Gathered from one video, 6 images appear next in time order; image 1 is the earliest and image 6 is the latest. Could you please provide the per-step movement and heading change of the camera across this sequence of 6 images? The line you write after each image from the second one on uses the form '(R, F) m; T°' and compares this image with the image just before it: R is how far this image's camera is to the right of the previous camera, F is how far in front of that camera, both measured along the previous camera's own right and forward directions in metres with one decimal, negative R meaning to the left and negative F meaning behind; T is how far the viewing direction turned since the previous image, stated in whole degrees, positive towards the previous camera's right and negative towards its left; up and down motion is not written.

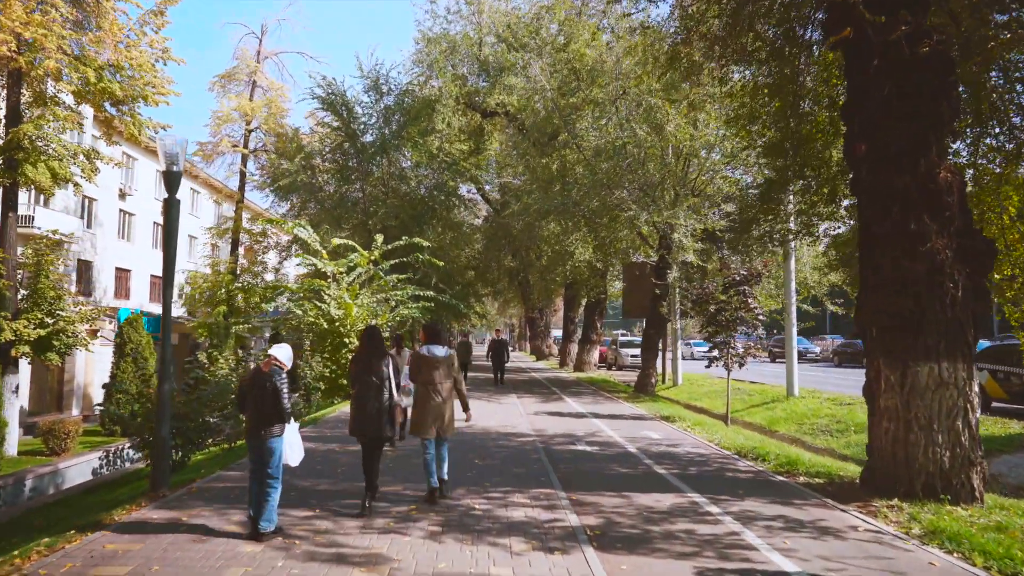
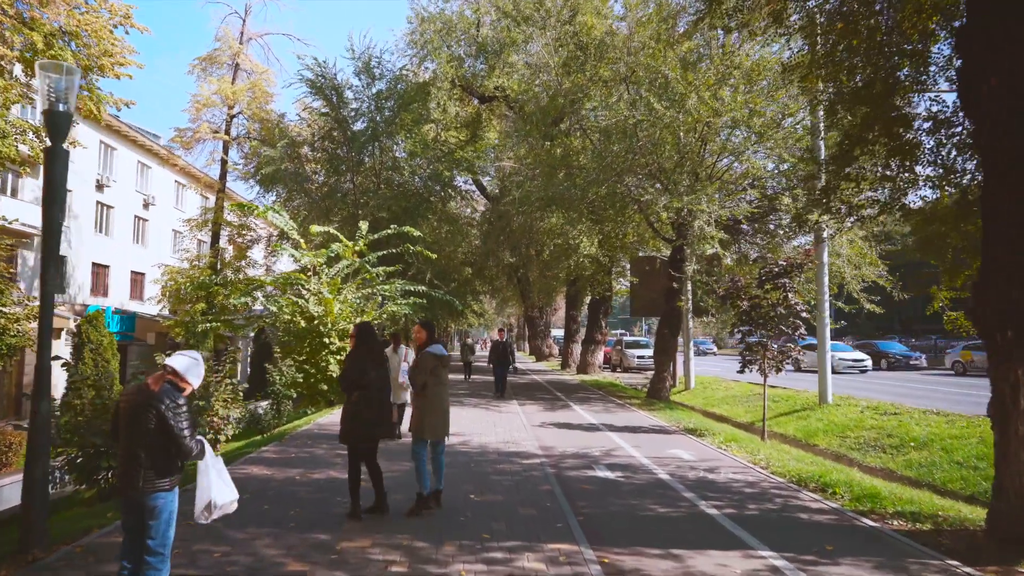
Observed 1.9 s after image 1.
(-0.1, +1.8) m; 0°
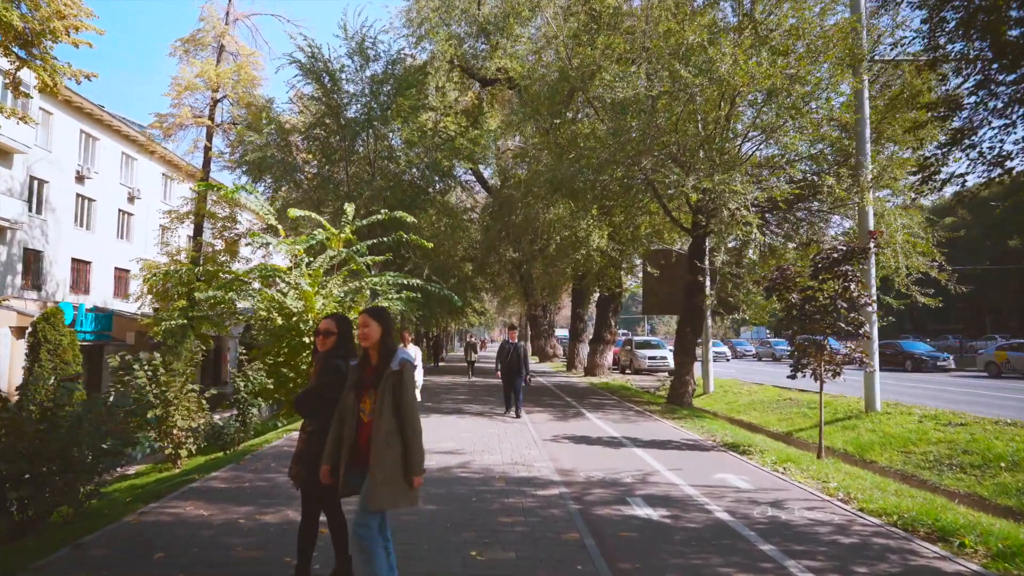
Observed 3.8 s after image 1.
(-0.1, +1.8) m; 0°
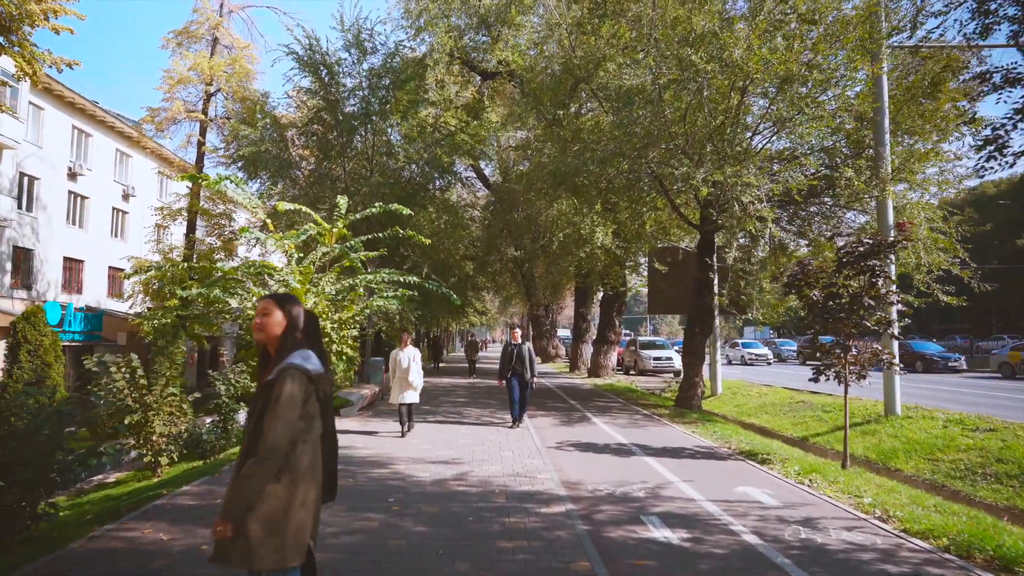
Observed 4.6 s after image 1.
(0.0, +0.7) m; 0°
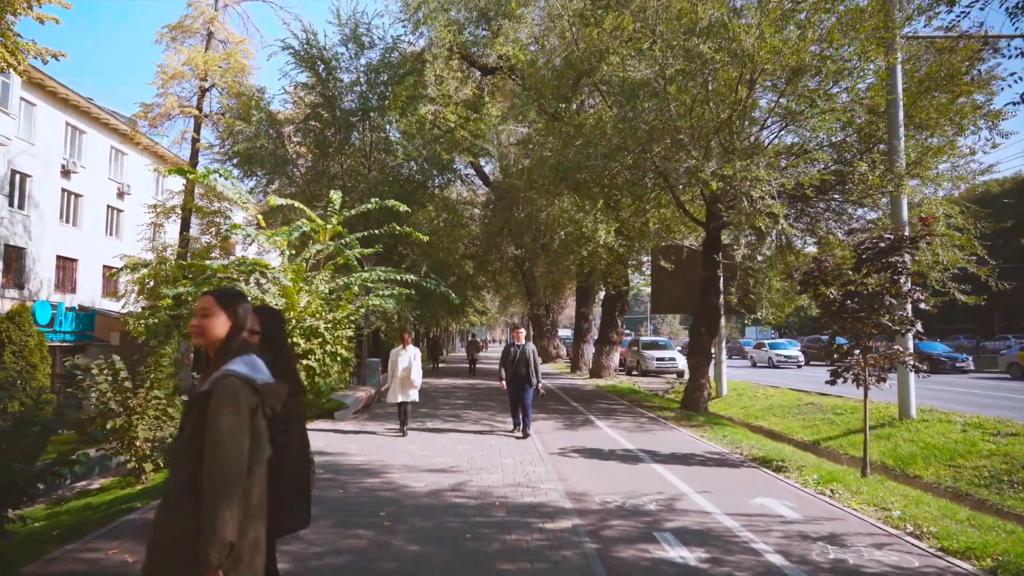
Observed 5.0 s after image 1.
(0.0, +0.5) m; 0°
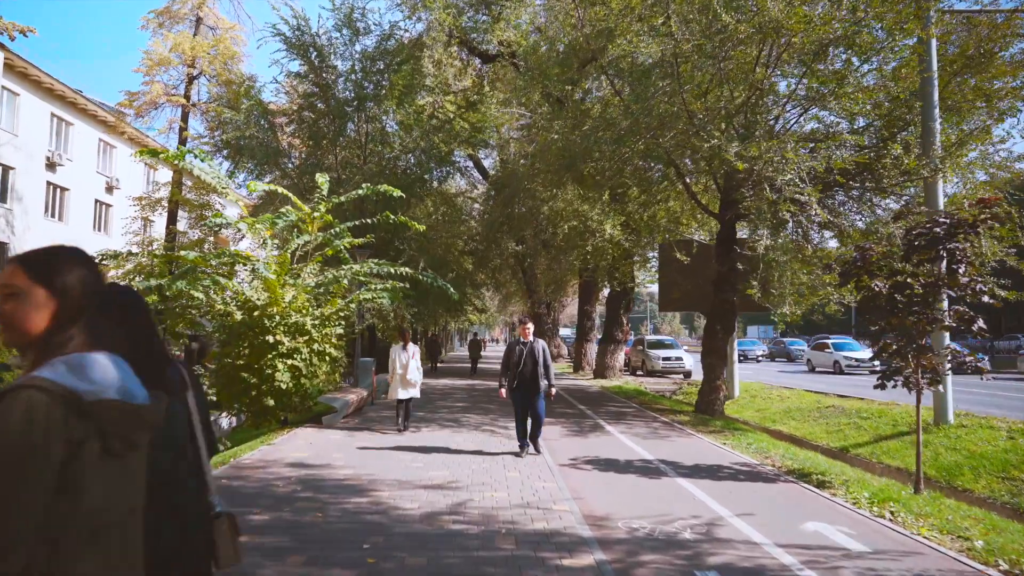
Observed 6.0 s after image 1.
(-0.1, +1.0) m; 0°
